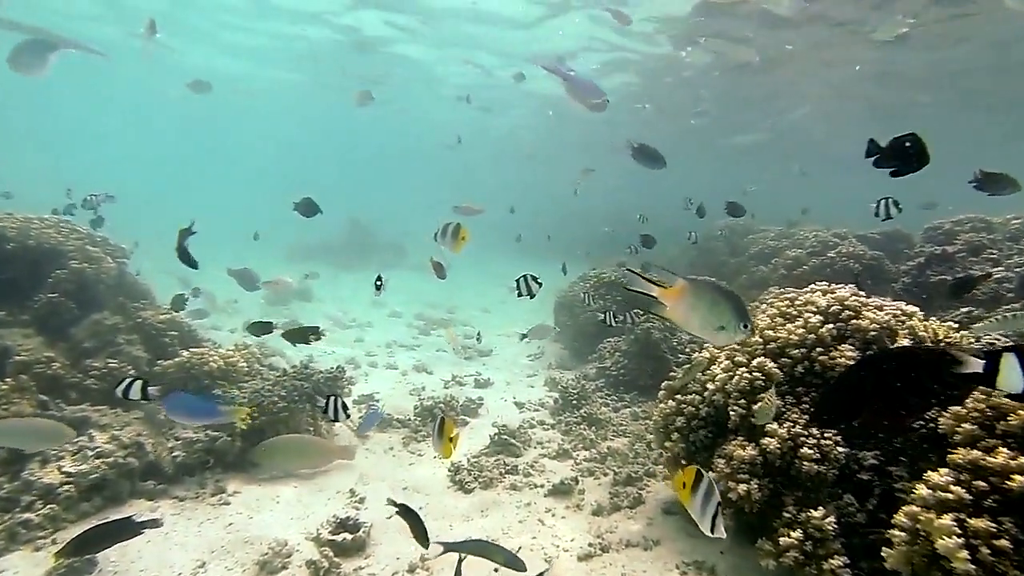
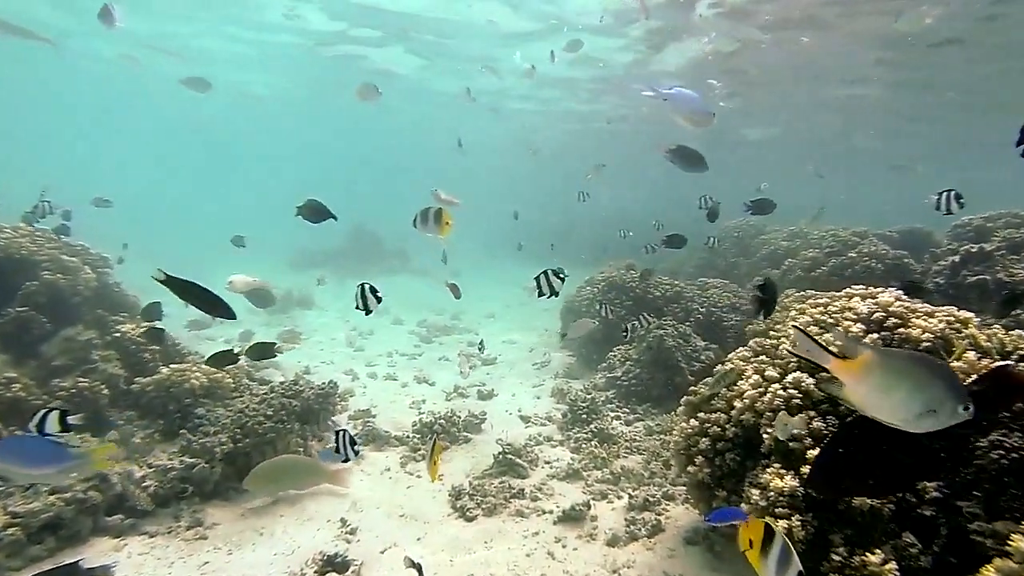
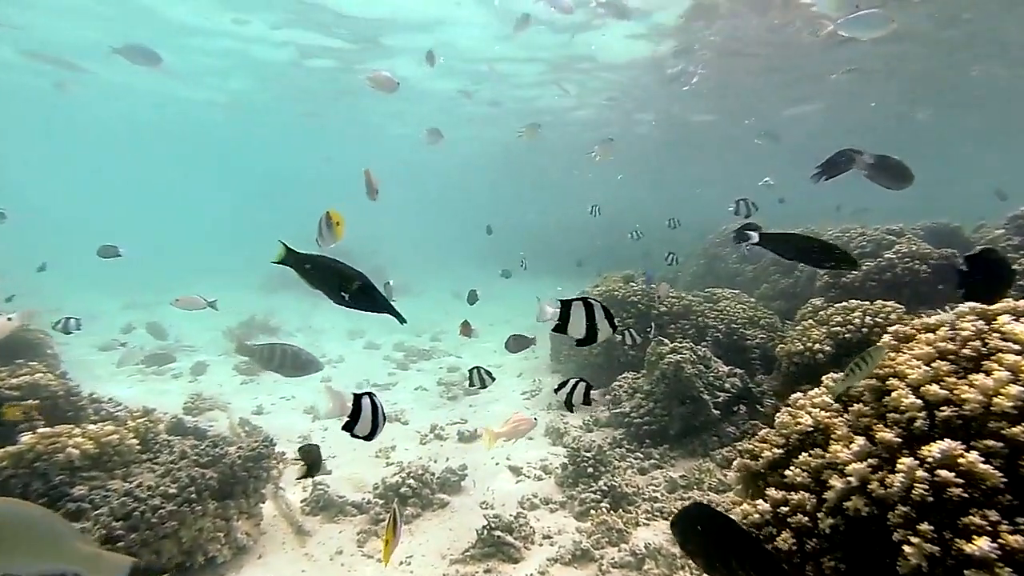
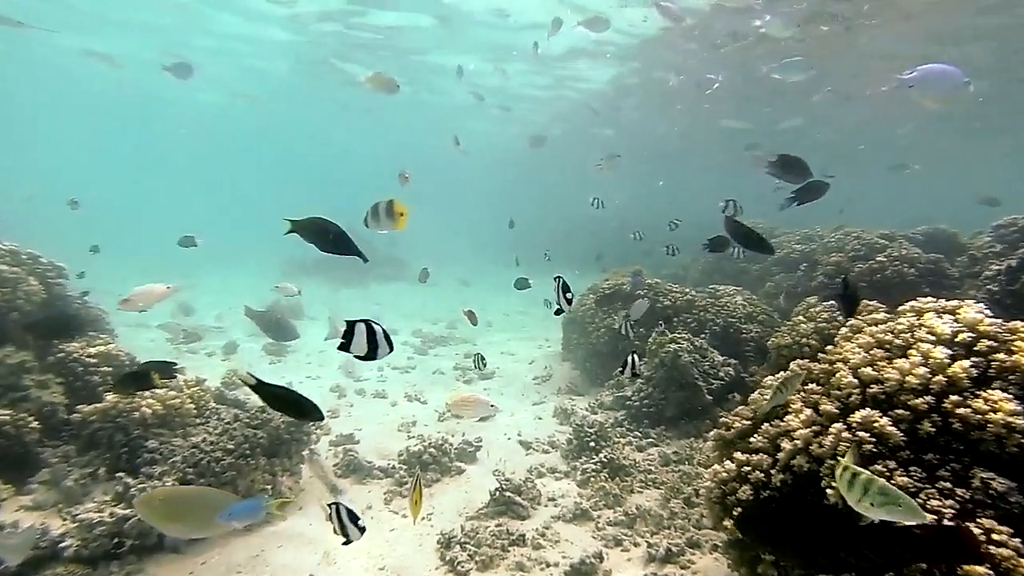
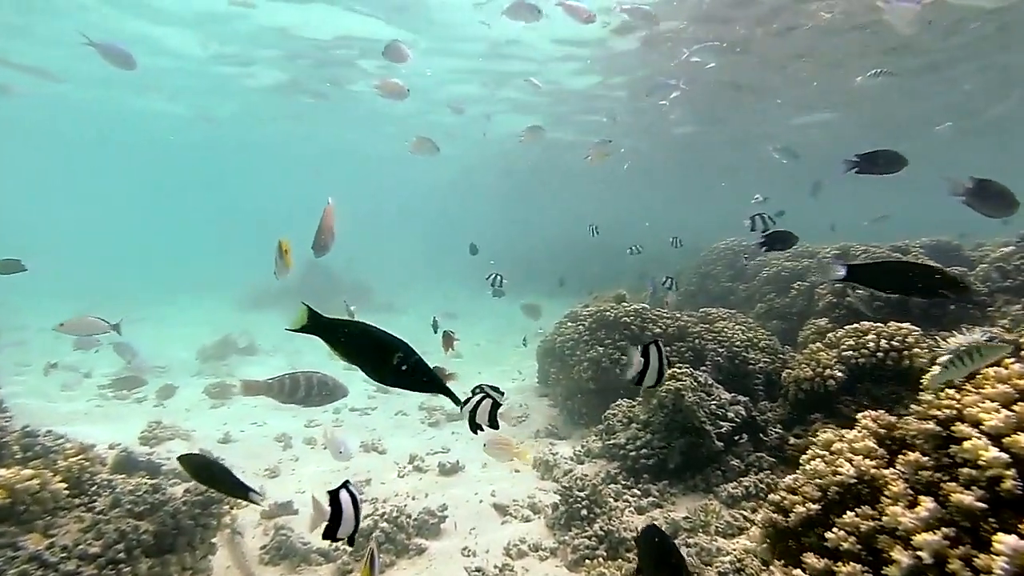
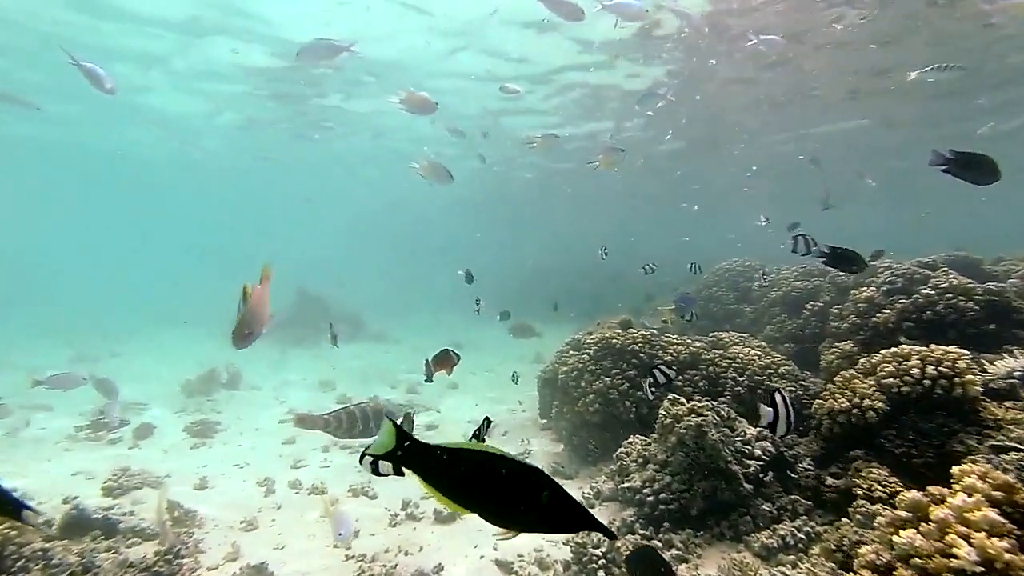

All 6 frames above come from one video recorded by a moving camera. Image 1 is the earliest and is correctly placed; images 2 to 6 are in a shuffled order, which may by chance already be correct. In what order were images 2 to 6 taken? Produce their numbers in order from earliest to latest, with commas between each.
2, 4, 3, 5, 6
